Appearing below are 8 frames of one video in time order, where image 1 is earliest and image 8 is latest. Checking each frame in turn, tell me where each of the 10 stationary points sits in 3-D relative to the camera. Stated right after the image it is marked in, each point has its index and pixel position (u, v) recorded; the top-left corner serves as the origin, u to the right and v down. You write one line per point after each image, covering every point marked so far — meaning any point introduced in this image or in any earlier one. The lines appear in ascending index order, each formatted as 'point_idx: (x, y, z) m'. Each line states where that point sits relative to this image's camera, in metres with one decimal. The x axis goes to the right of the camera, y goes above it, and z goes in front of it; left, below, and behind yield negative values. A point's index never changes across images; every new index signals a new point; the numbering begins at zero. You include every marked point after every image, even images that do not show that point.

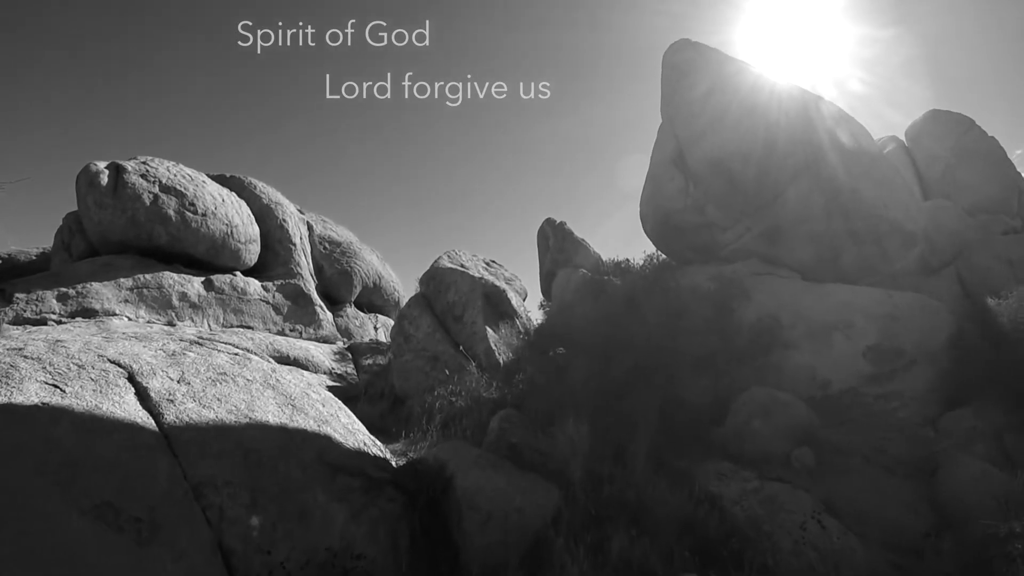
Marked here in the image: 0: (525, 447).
0: (+0.1, -1.4, +7.6) m
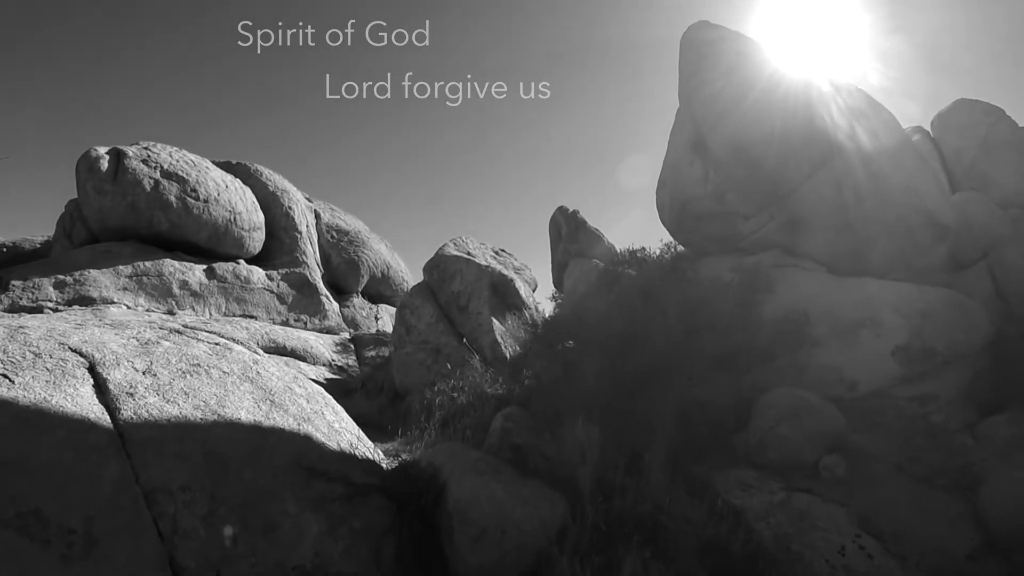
0: (+0.1, -1.3, +6.9) m
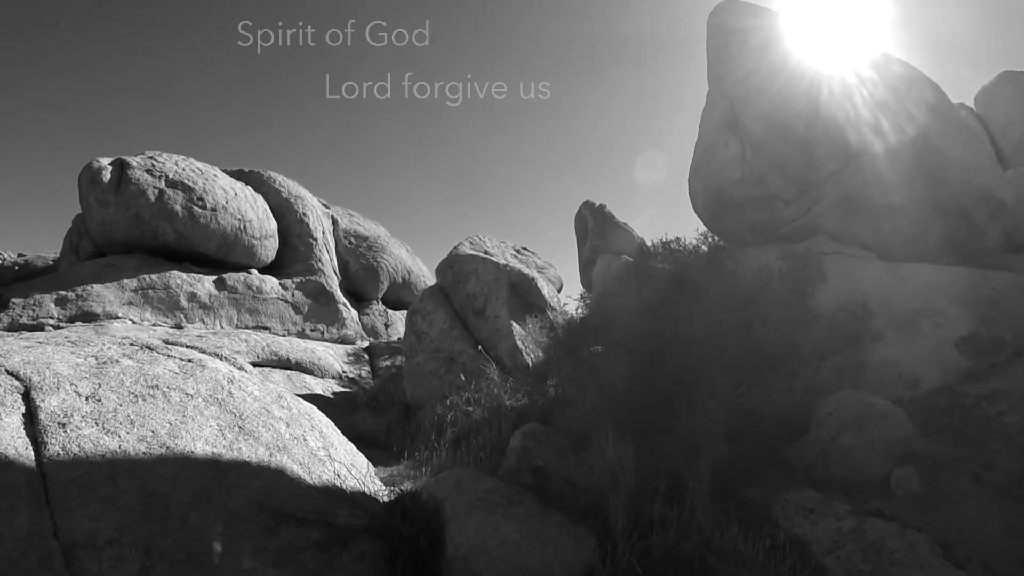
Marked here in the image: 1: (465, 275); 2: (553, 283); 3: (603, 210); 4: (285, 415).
0: (+0.3, -1.2, +5.8) m
1: (-0.5, +0.1, +9.6) m
2: (+0.5, +0.1, +11.6) m
3: (+1.4, +1.2, +13.1) m
4: (-1.6, -0.9, +5.9) m
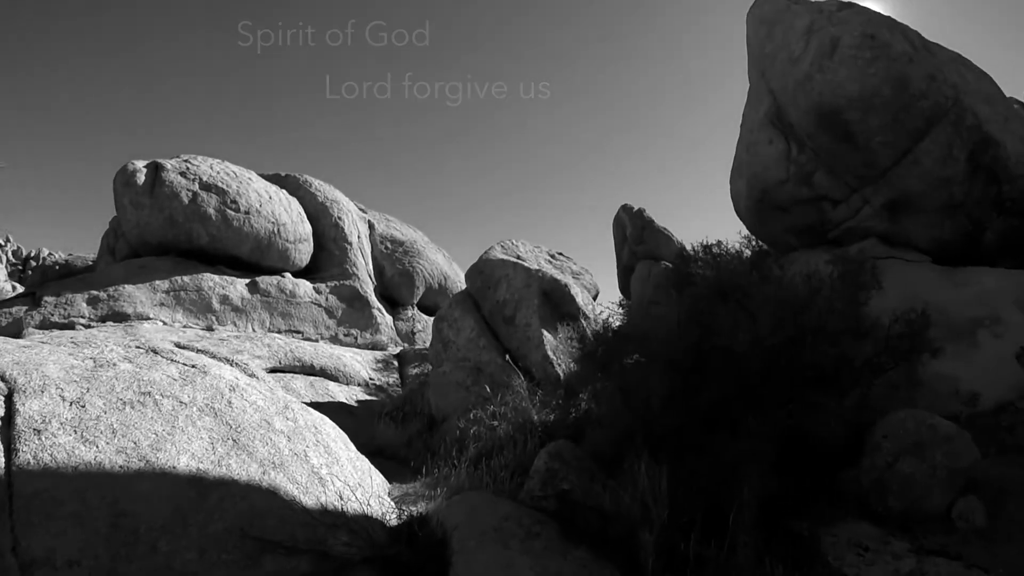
0: (+0.4, -1.3, +5.3) m
1: (-0.2, +0.1, +9.1) m
2: (+1.0, 0.0, +11.0) m
3: (+1.9, +1.1, +12.5) m
4: (-1.4, -0.9, +5.5) m
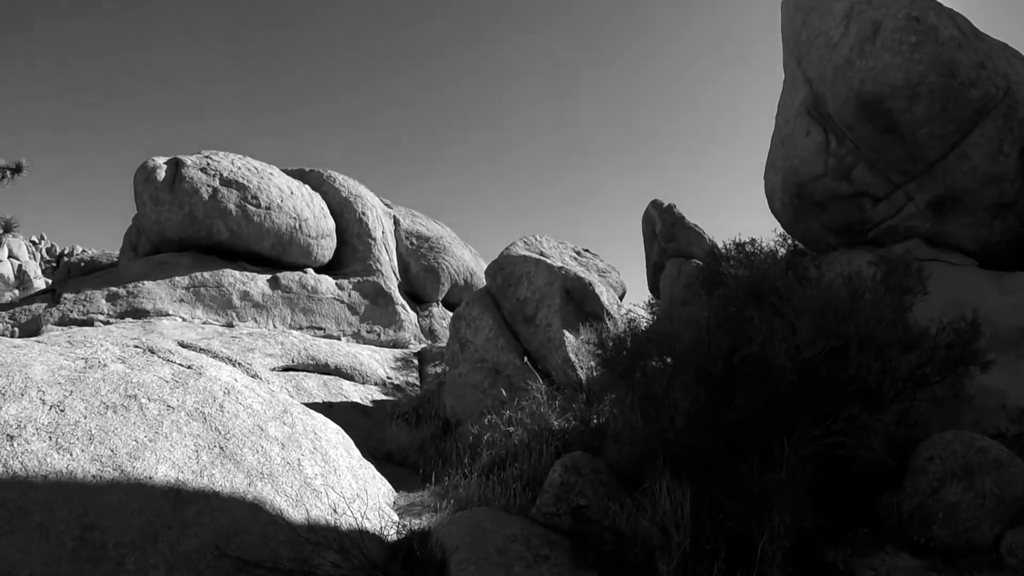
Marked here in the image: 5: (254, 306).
0: (+0.5, -1.3, +4.8) m
1: (0.0, +0.1, +8.7) m
2: (+1.2, 0.0, +10.5) m
3: (+2.2, +1.1, +12.0) m
4: (-1.3, -0.9, +5.1) m
5: (-4.6, -0.3, +15.6) m
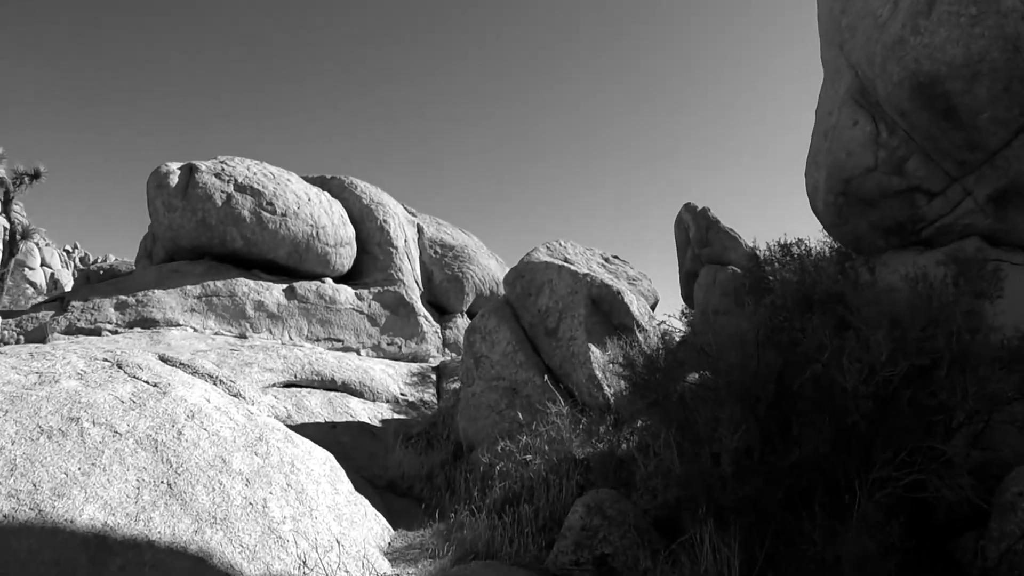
0: (+0.5, -1.3, +4.0) m
1: (+0.2, 0.0, +7.9) m
2: (+1.5, -0.1, +9.7) m
3: (+2.5, +0.9, +11.2) m
4: (-1.3, -0.9, +4.3) m
5: (-4.2, -0.5, +15.0) m
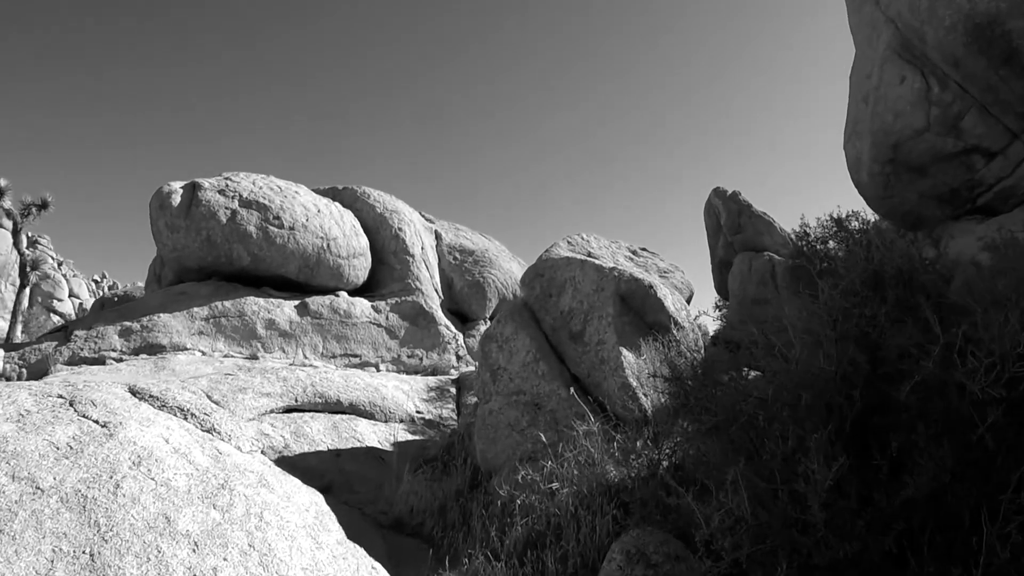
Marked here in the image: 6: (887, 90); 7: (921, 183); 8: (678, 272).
0: (+0.6, -1.3, +3.1) m
1: (+0.4, 0.0, +7.0) m
2: (+1.7, 0.0, +8.7) m
3: (+2.7, +1.1, +10.2) m
4: (-1.2, -1.0, +3.5) m
5: (-3.8, -0.8, +14.2) m
6: (+3.0, +1.5, +6.6) m
7: (+3.3, +0.8, +6.6) m
8: (+1.8, +0.2, +9.2) m
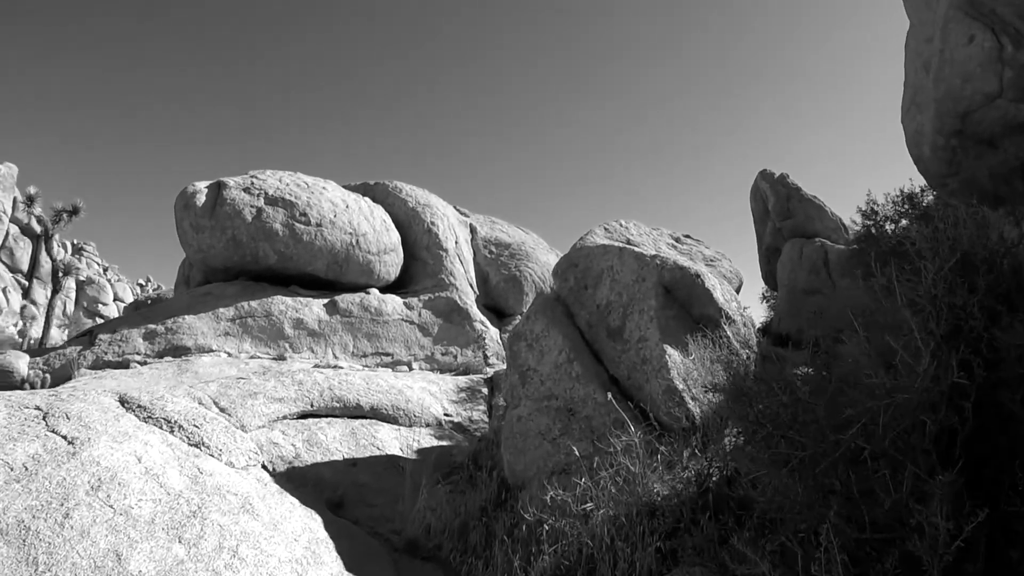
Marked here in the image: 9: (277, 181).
0: (+0.6, -1.2, +2.4) m
1: (+0.6, +0.1, +6.3) m
2: (+2.0, 0.0, +8.0) m
3: (+3.1, +1.2, +9.4) m
4: (-1.2, -0.9, +2.9) m
5: (-3.2, -0.7, +13.8) m
6: (+3.2, +1.6, +5.8) m
7: (+3.5, +0.9, +5.8) m
8: (+2.1, +0.2, +8.4) m
9: (-4.0, +1.9, +15.0) m
